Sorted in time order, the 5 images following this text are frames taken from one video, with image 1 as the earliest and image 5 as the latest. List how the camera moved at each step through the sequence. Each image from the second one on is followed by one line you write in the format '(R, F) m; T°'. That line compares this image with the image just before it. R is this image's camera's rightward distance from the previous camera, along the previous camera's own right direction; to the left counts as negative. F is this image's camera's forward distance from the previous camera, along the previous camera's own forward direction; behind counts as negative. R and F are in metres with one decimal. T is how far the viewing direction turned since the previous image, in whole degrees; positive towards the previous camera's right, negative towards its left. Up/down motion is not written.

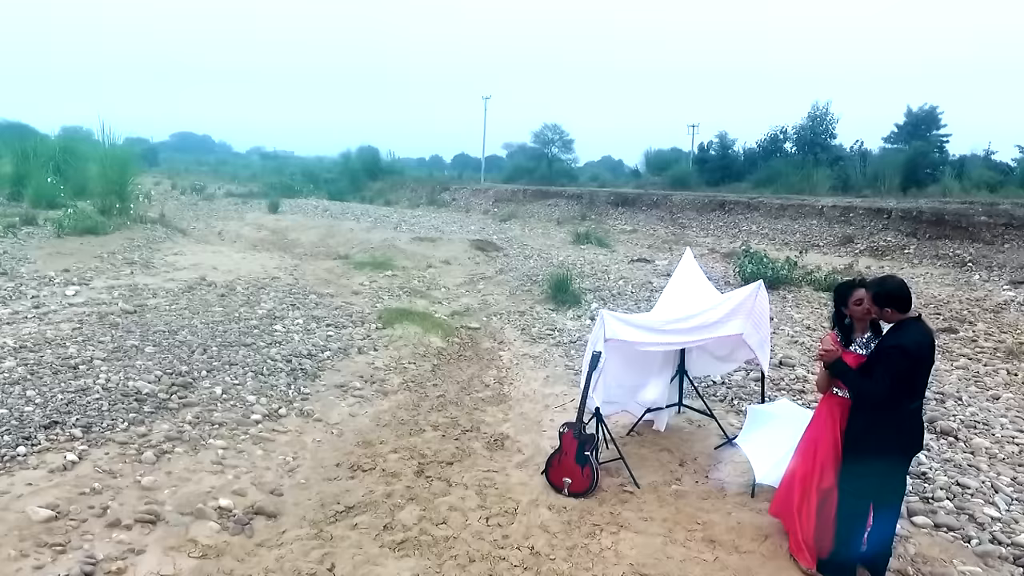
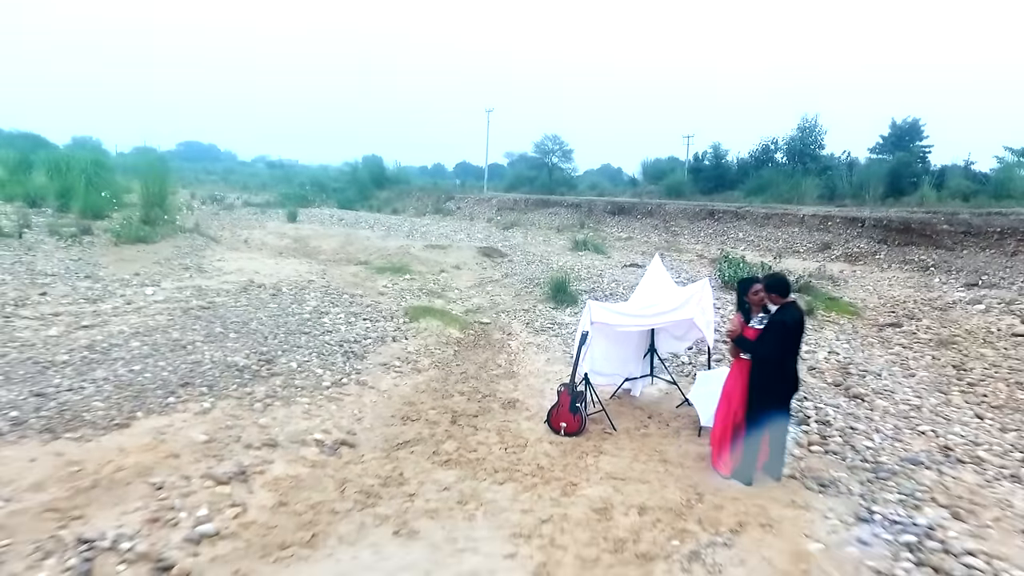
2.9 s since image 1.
(-0.2, -1.6) m; 0°
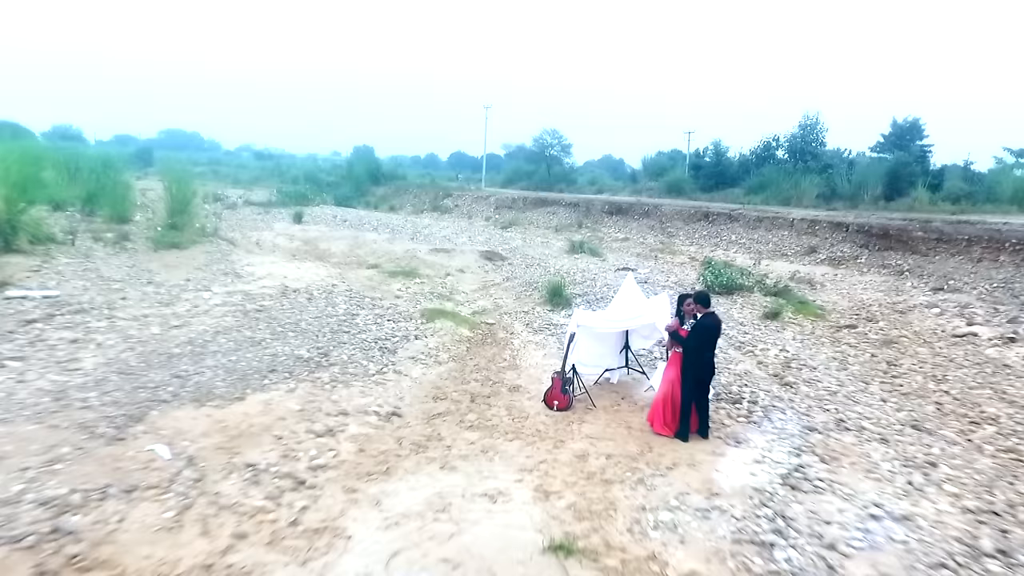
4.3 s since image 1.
(-0.2, -1.9) m; 0°
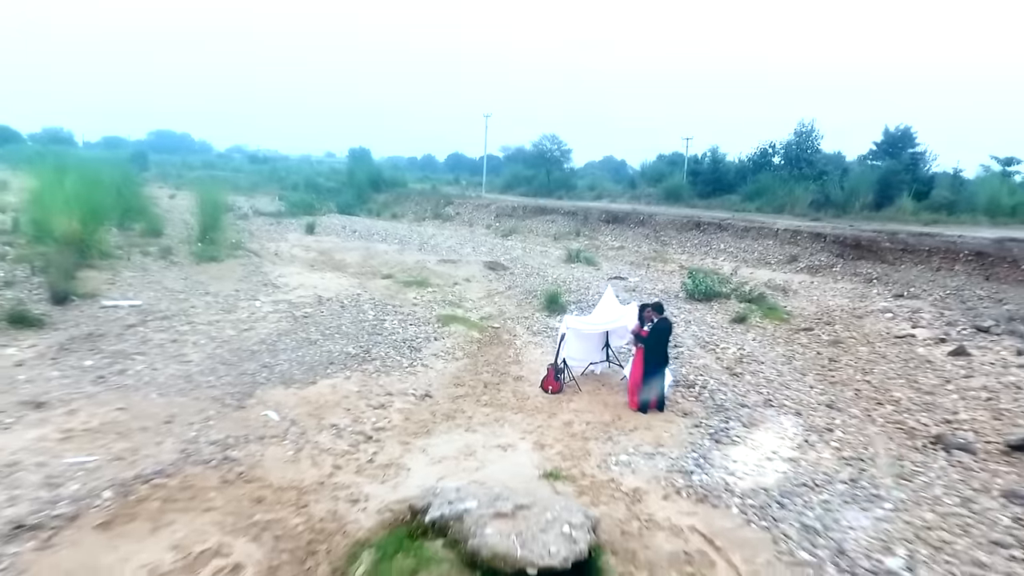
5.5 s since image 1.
(-0.1, -2.3) m; 0°
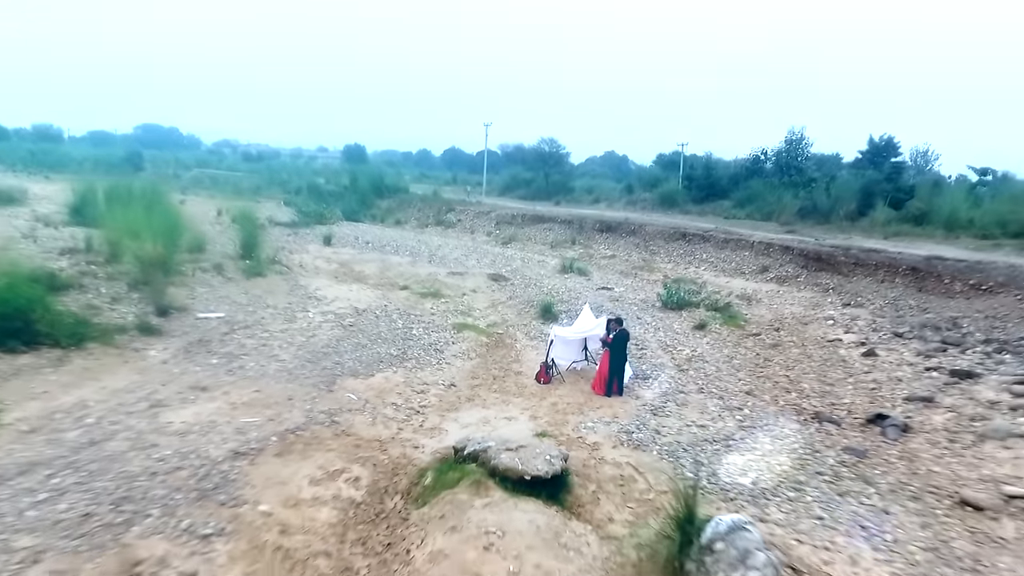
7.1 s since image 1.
(-0.2, -3.6) m; 0°
